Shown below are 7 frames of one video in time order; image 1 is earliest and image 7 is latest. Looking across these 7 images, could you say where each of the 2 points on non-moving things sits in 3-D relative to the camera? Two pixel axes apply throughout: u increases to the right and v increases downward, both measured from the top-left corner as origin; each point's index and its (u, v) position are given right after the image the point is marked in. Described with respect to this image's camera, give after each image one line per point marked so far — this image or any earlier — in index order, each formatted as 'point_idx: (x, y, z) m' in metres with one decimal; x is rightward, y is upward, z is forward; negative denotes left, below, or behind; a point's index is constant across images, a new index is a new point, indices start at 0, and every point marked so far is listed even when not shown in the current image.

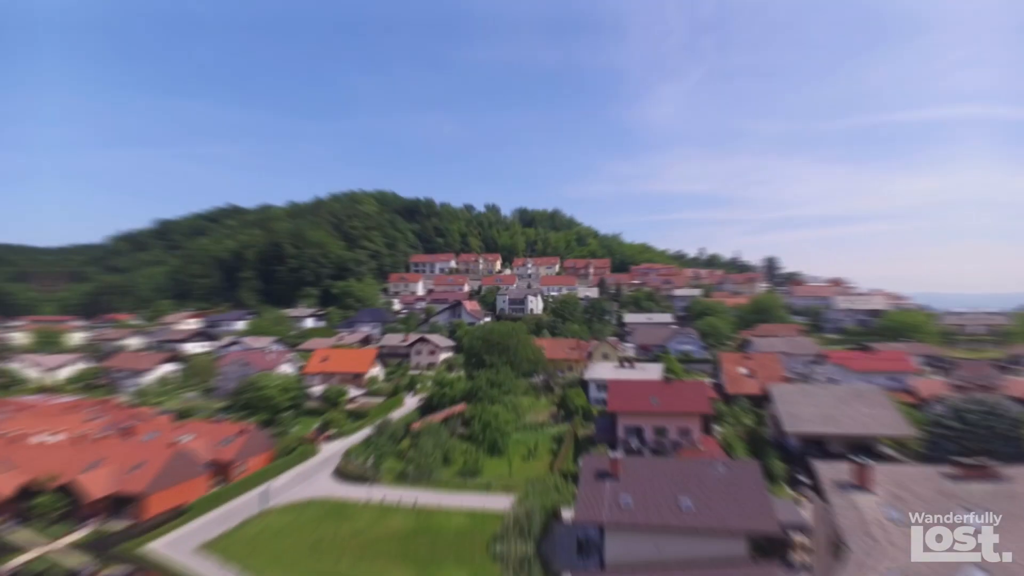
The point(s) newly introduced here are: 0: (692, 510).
0: (+3.0, -3.6, +11.6) m
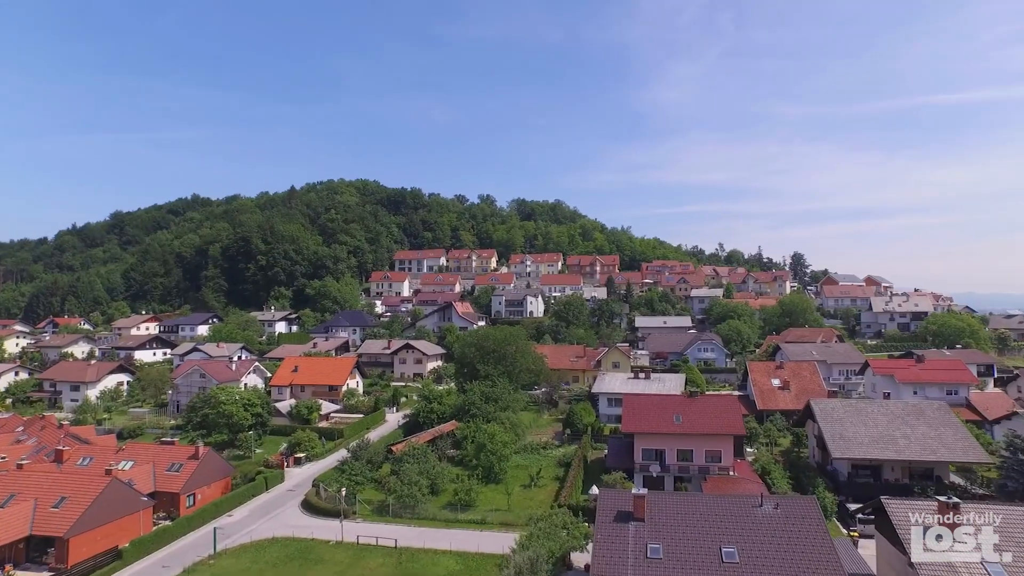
0: (+3.0, -3.6, +9.8) m
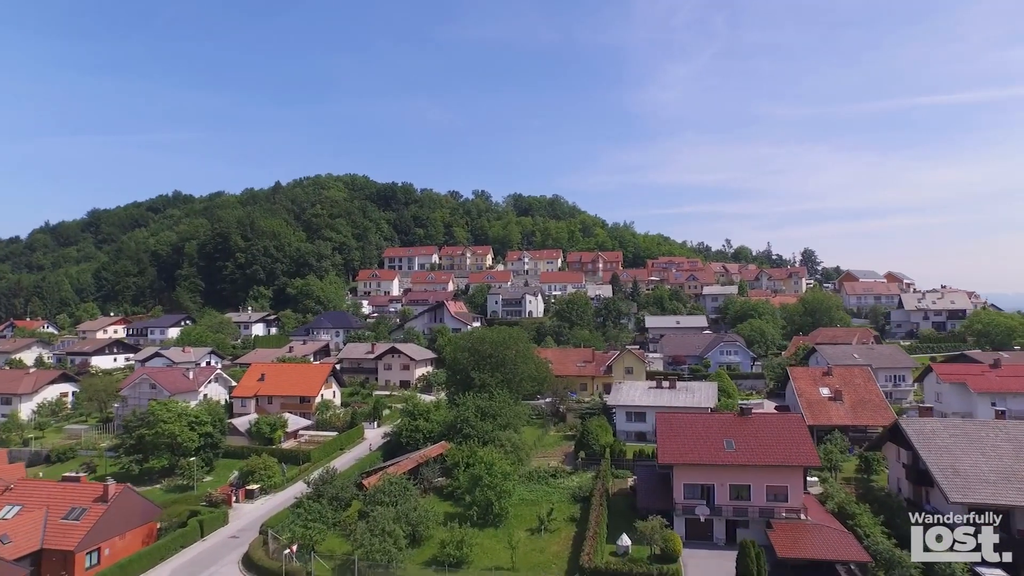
0: (+3.1, -3.5, +7.3) m
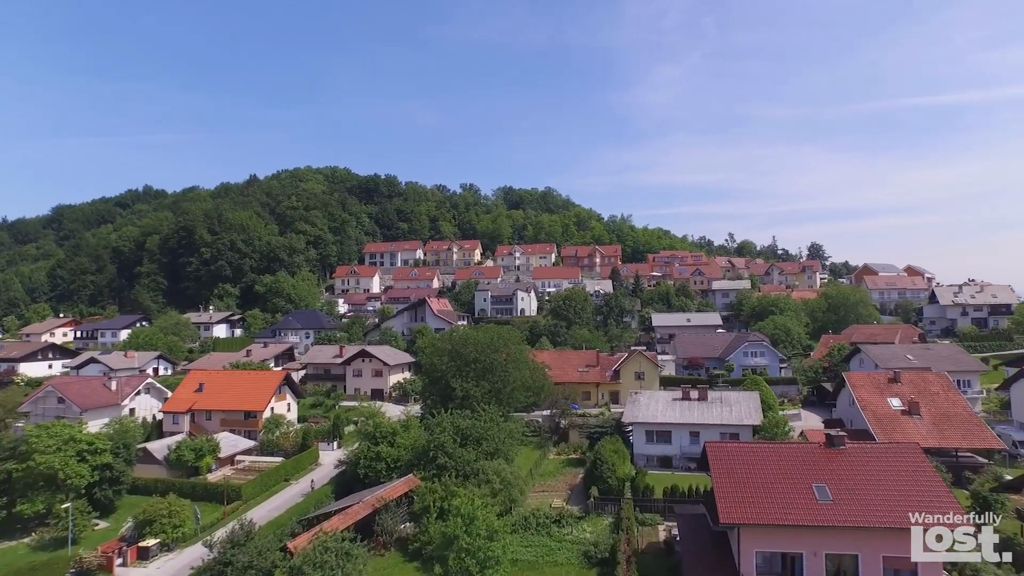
0: (+3.0, -3.3, +4.5) m
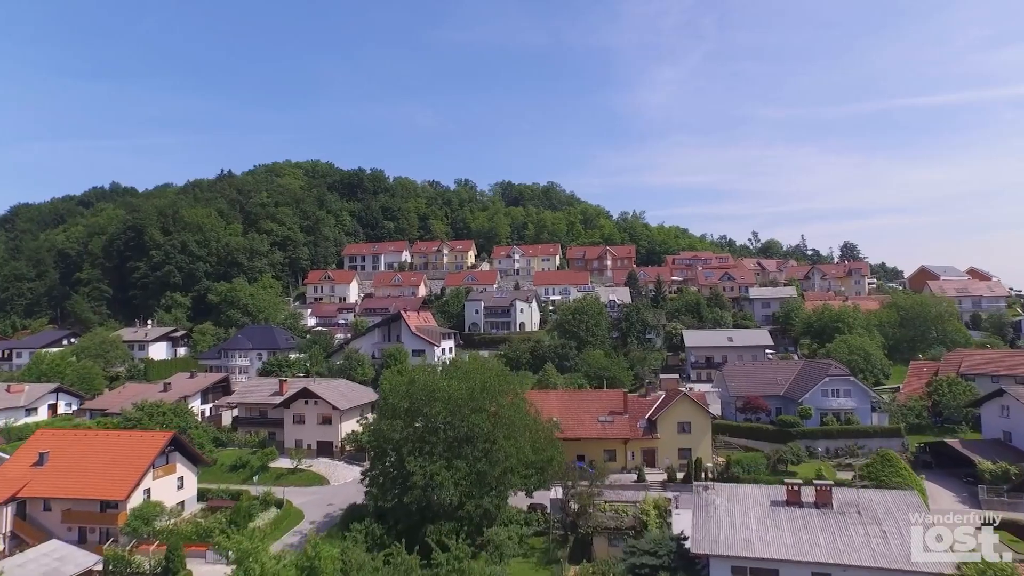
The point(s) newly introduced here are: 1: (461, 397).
0: (+2.9, -3.5, 0.0) m
1: (-1.0, -1.8, +16.7) m
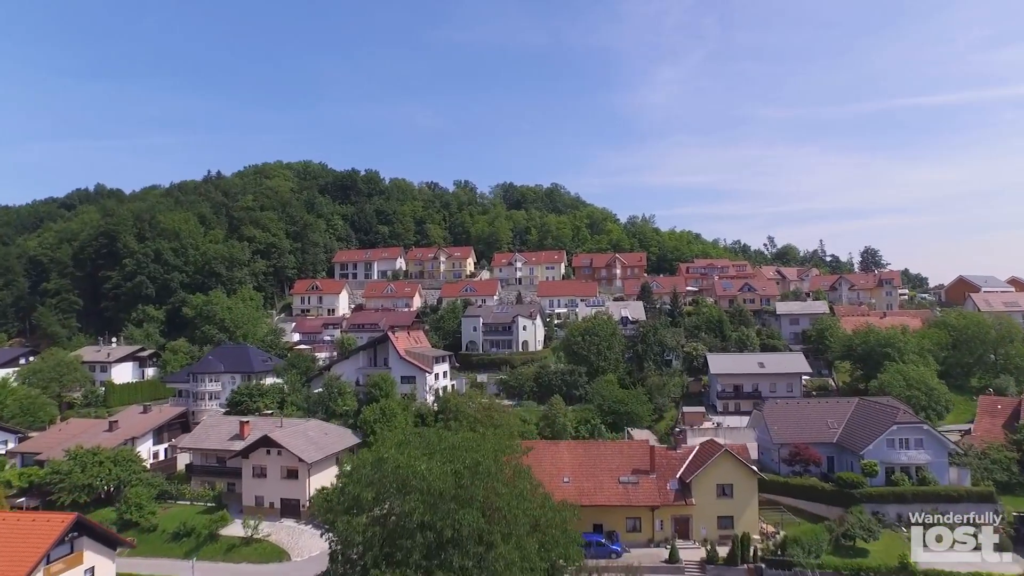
0: (+2.9, -3.9, -2.2) m
1: (-0.9, -2.2, +14.5) m
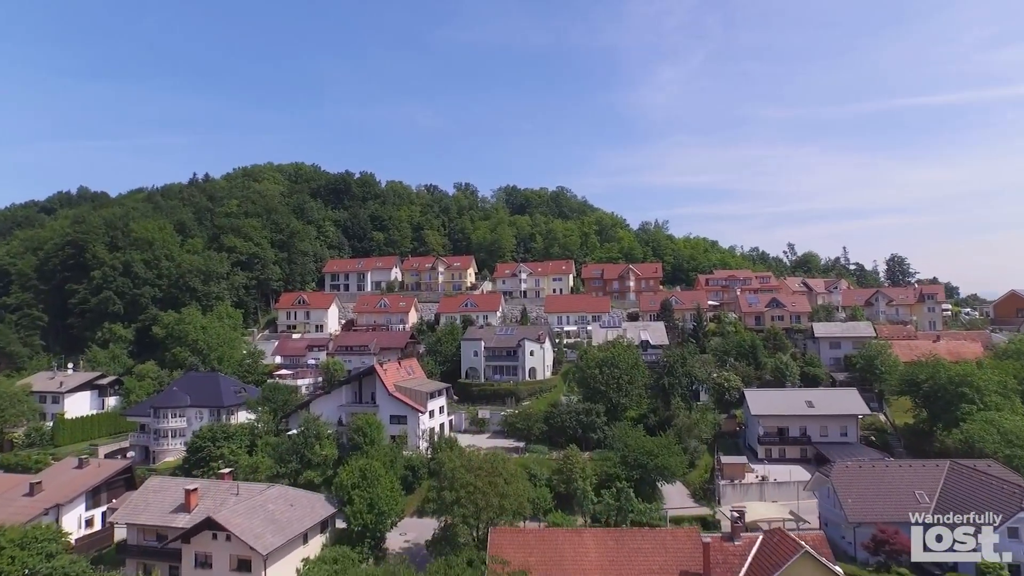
0: (+3.0, -4.4, -4.4) m
1: (-0.8, -2.7, +12.2) m
